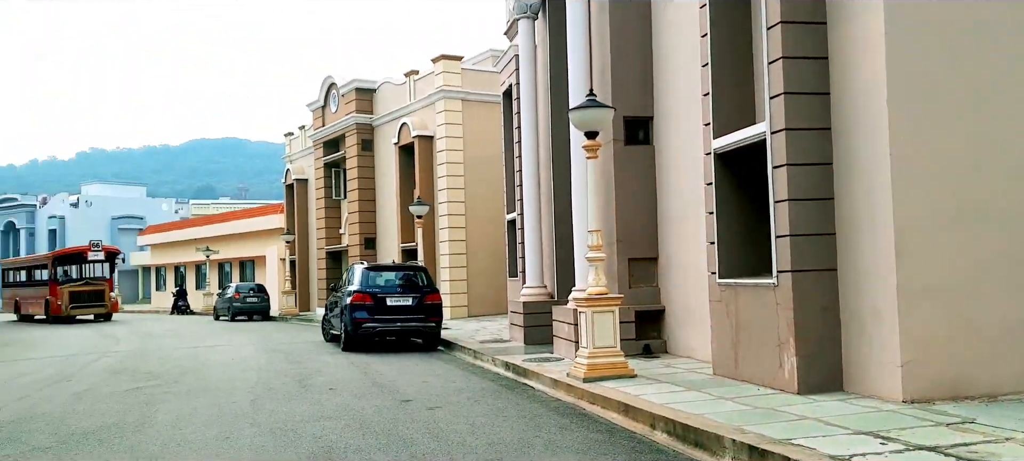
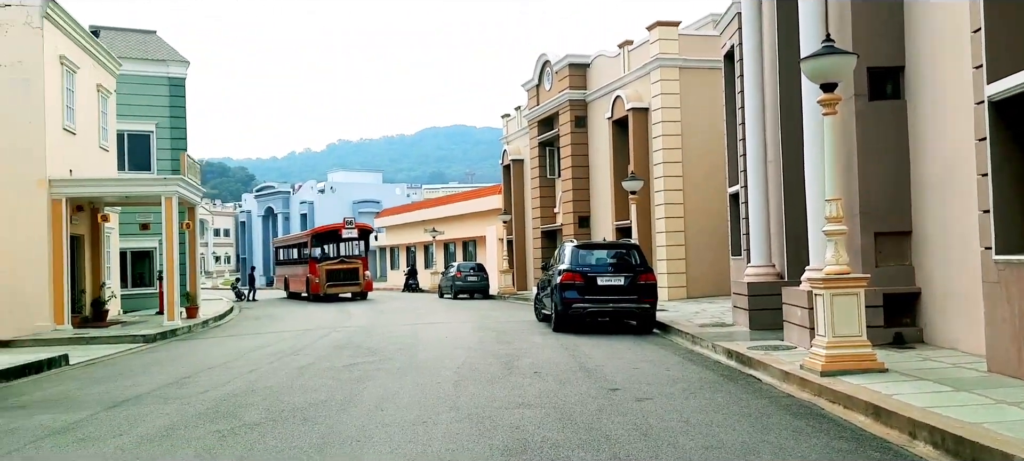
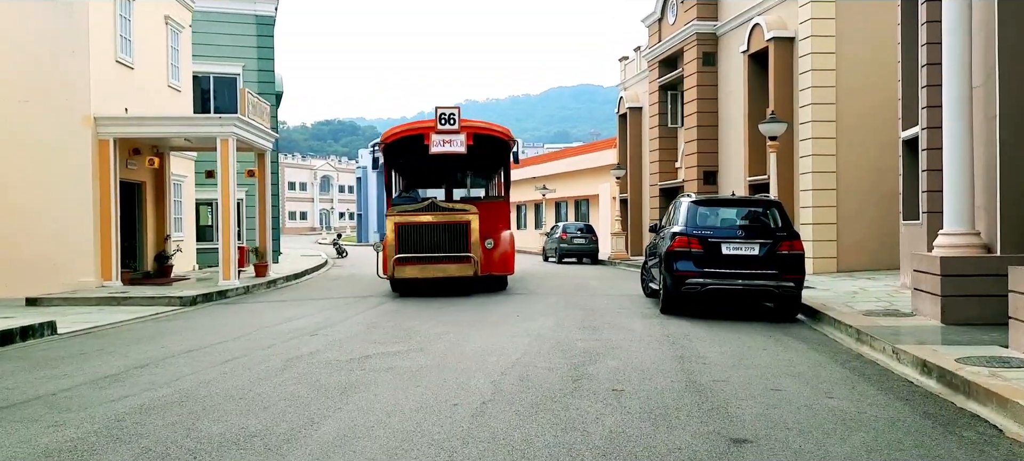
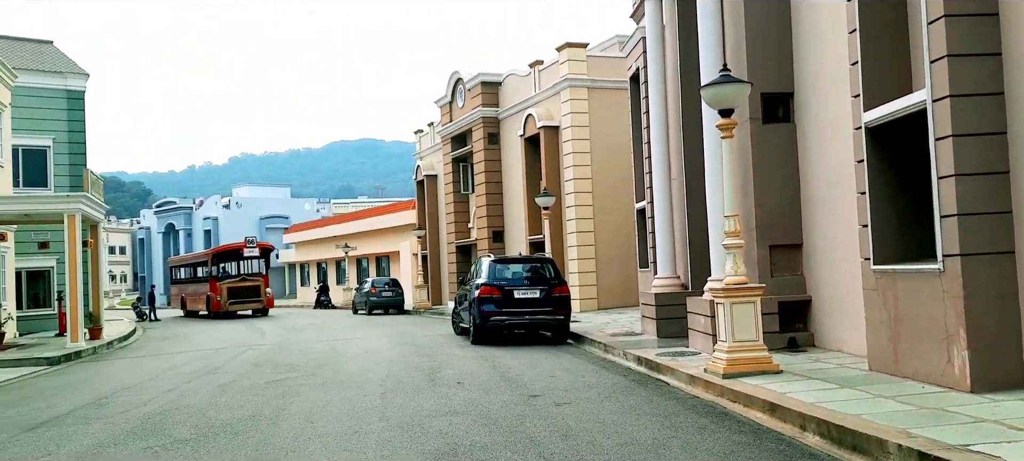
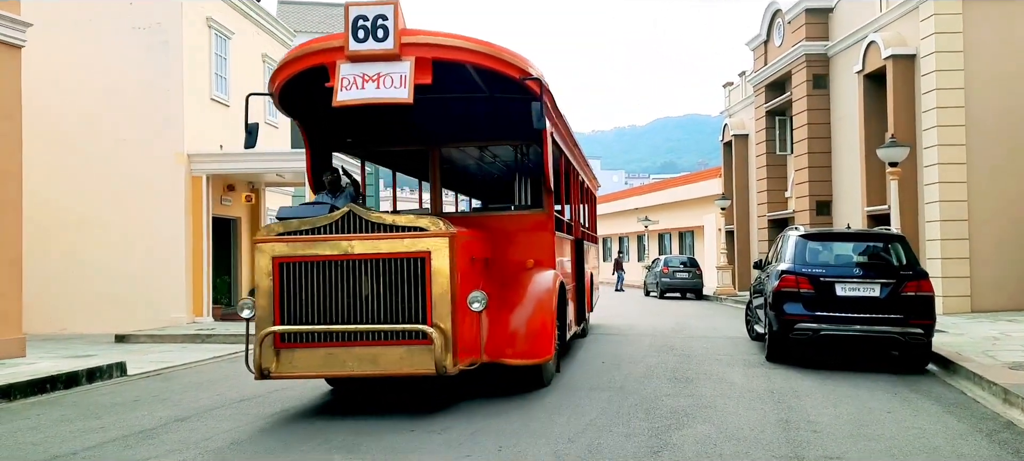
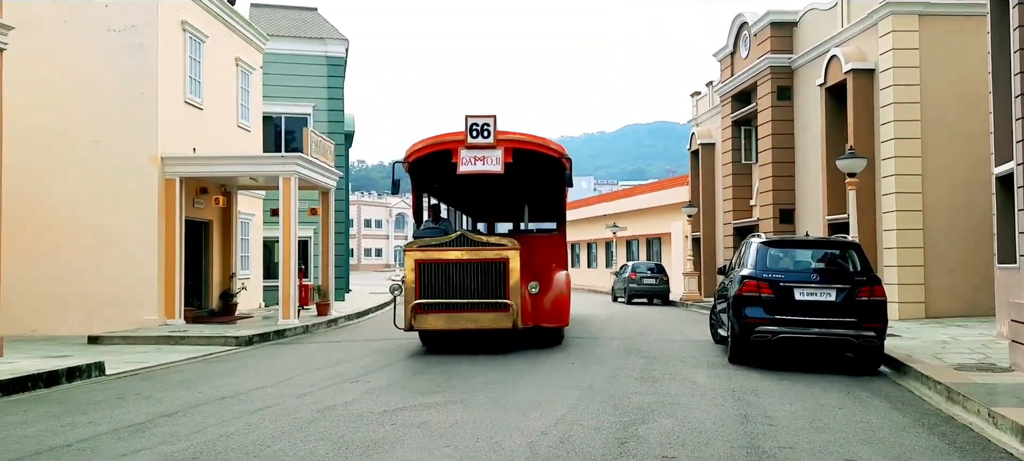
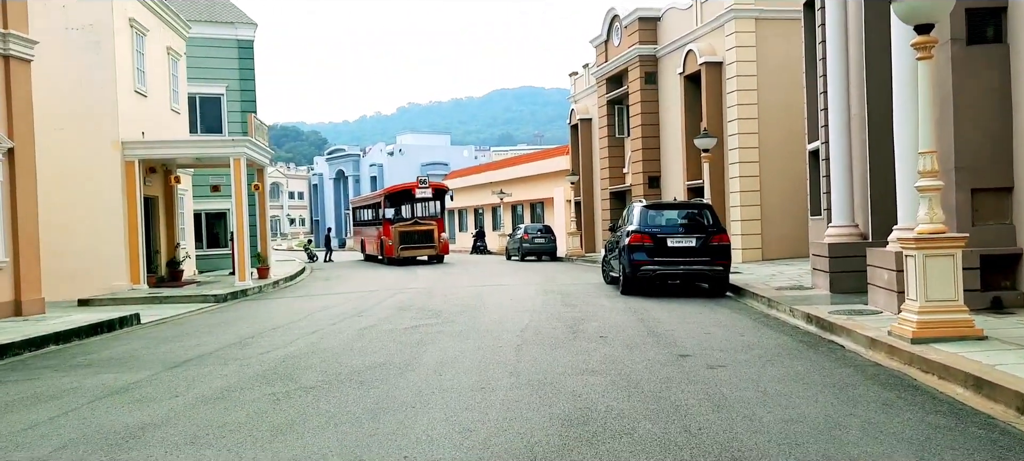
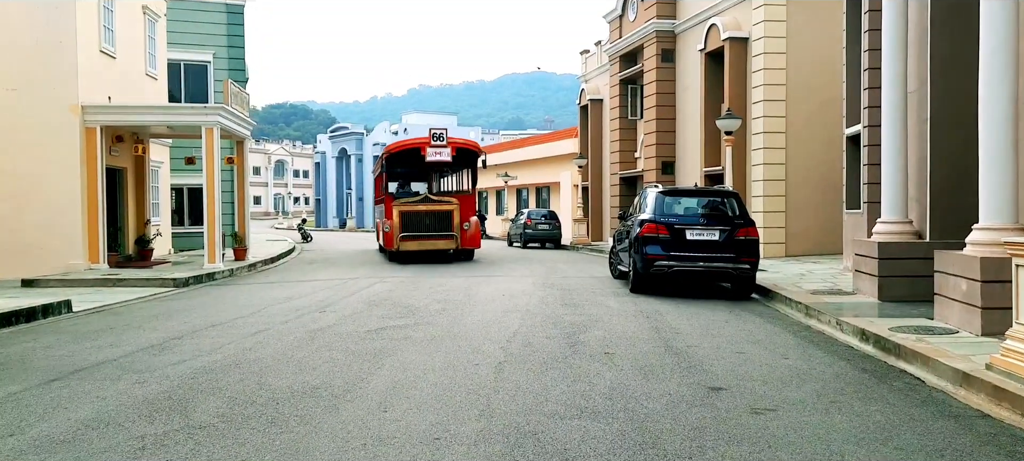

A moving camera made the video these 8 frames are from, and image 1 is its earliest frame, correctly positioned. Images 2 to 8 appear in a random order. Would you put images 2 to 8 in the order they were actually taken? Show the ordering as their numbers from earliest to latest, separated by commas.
4, 2, 7, 8, 3, 6, 5
